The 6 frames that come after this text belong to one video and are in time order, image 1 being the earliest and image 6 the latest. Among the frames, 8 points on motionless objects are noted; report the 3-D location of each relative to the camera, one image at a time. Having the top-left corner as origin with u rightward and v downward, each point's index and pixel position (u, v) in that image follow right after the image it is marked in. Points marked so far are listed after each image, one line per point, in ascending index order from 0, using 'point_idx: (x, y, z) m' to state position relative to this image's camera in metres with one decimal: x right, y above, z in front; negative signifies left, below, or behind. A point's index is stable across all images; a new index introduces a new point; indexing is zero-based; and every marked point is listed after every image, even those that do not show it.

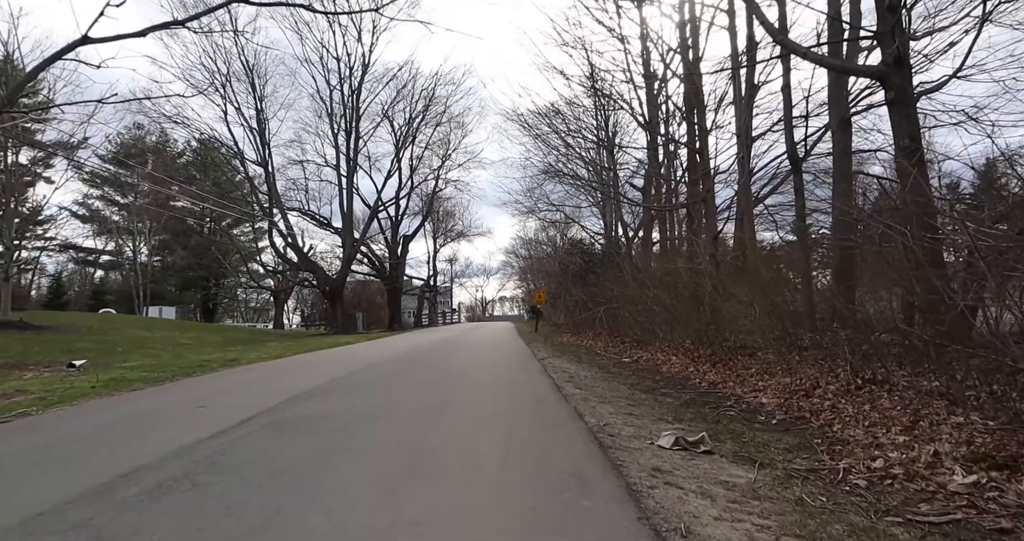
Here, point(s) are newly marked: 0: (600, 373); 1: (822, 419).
0: (+1.8, -2.1, +10.3) m
1: (+3.5, -1.7, +5.9) m
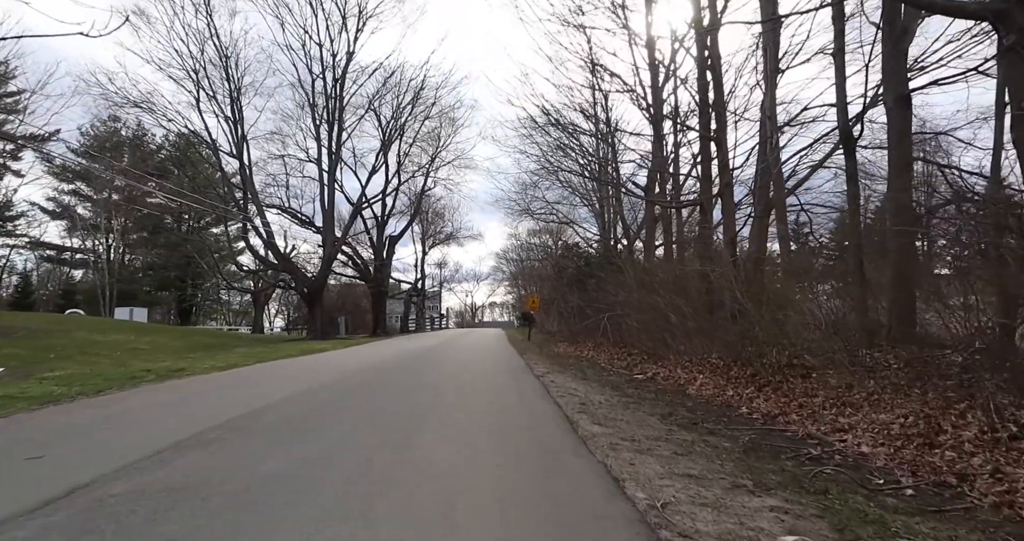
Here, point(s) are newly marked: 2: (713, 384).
0: (+1.7, -2.0, +8.2) m
1: (+3.5, -1.6, +3.8) m
2: (+3.6, -2.0, +9.2) m
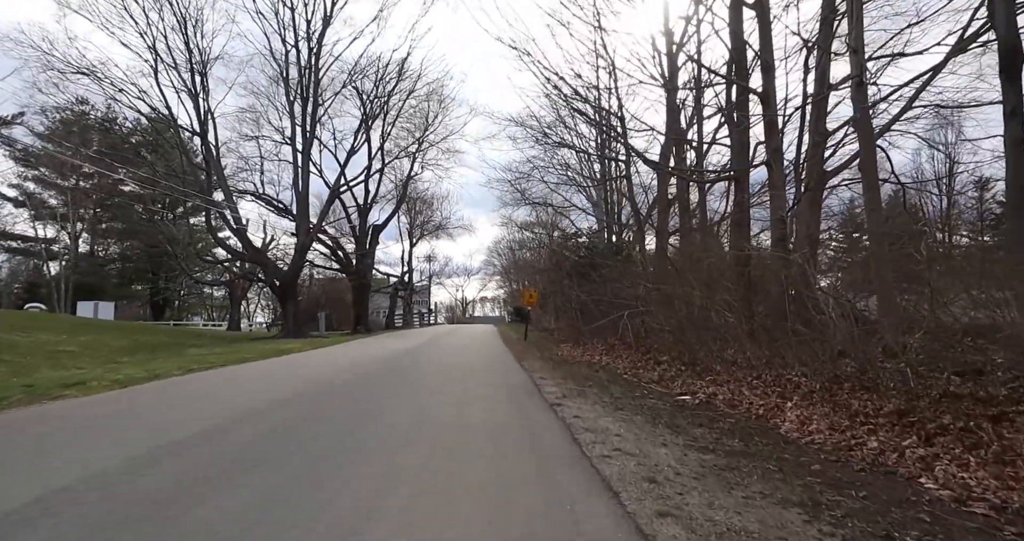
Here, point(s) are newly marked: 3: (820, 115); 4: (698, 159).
0: (+1.7, -1.8, +5.0) m
1: (+3.6, -1.4, +0.6) m
2: (+3.6, -1.8, +6.0) m
3: (+8.5, +4.2, +14.2) m
4: (+7.1, +4.3, +19.7) m
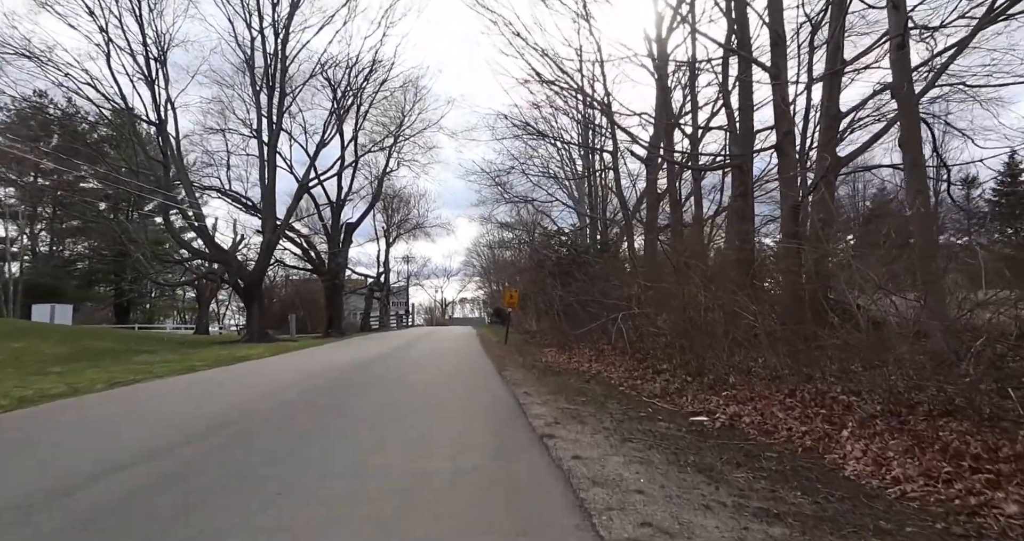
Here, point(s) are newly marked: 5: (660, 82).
0: (+1.6, -1.7, +3.4) m
1: (+3.6, -1.3, -0.9) m
2: (+3.4, -1.7, +4.5) m
3: (+8.0, +4.3, +12.9) m
4: (+6.4, +4.3, +18.3) m
5: (+5.5, +7.1, +19.2) m
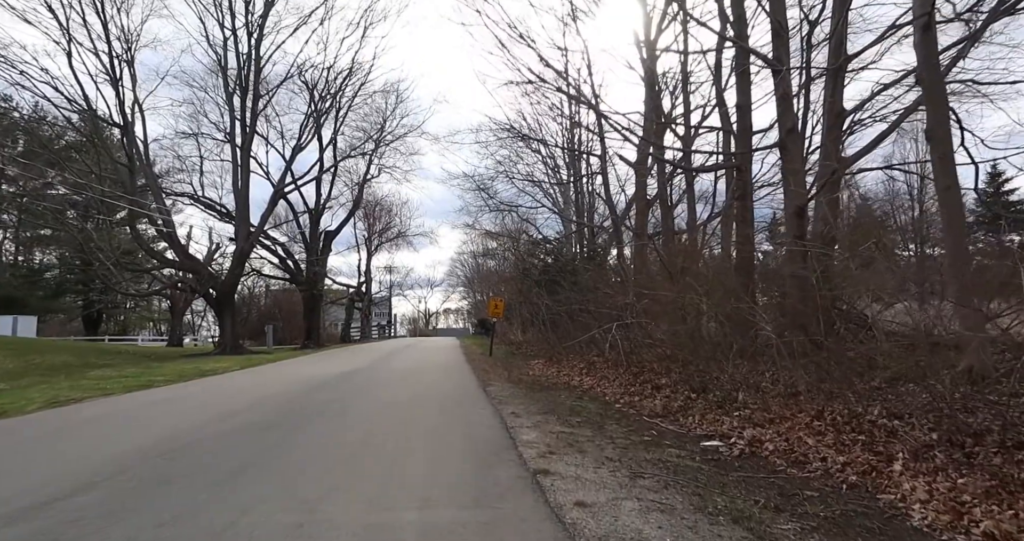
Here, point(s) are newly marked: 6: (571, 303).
0: (+1.5, -1.6, +2.4) m
1: (+3.7, -1.2, -1.8) m
2: (+3.3, -1.6, +3.6) m
3: (+7.6, +4.2, +12.2) m
4: (+5.9, +4.1, +17.6) m
5: (+5.0, +6.8, +18.6) m
6: (+2.3, -1.3, +19.9) m
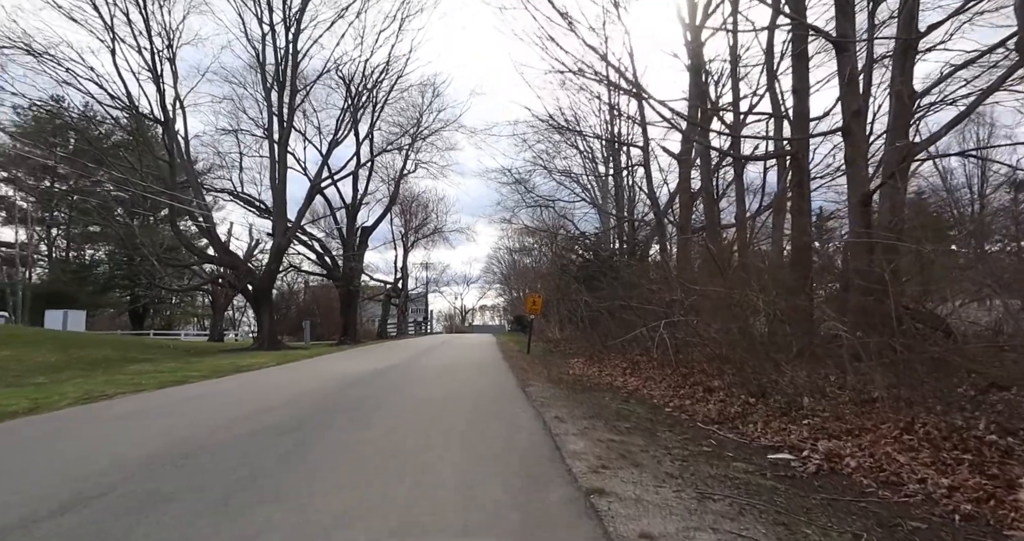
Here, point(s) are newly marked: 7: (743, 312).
0: (+1.8, -1.6, +1.8) m
1: (+3.7, -1.2, -2.5) m
2: (+3.6, -1.6, +2.8) m
3: (+8.5, +4.3, +11.2) m
4: (+7.1, +4.2, +16.7) m
5: (+6.3, +7.0, +17.6) m
6: (+3.7, -1.1, +19.2) m
7: (+4.7, -0.8, +10.5) m
